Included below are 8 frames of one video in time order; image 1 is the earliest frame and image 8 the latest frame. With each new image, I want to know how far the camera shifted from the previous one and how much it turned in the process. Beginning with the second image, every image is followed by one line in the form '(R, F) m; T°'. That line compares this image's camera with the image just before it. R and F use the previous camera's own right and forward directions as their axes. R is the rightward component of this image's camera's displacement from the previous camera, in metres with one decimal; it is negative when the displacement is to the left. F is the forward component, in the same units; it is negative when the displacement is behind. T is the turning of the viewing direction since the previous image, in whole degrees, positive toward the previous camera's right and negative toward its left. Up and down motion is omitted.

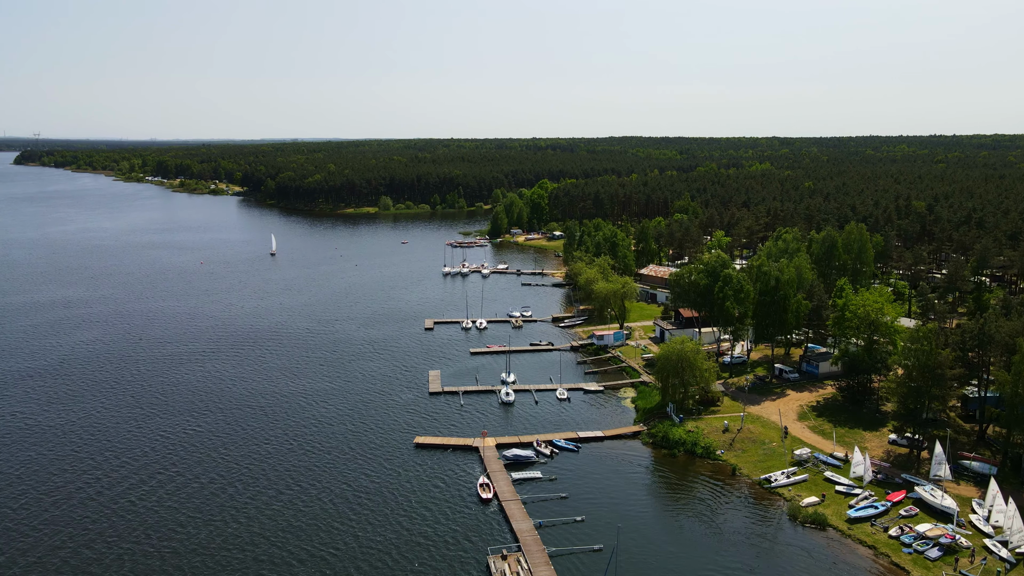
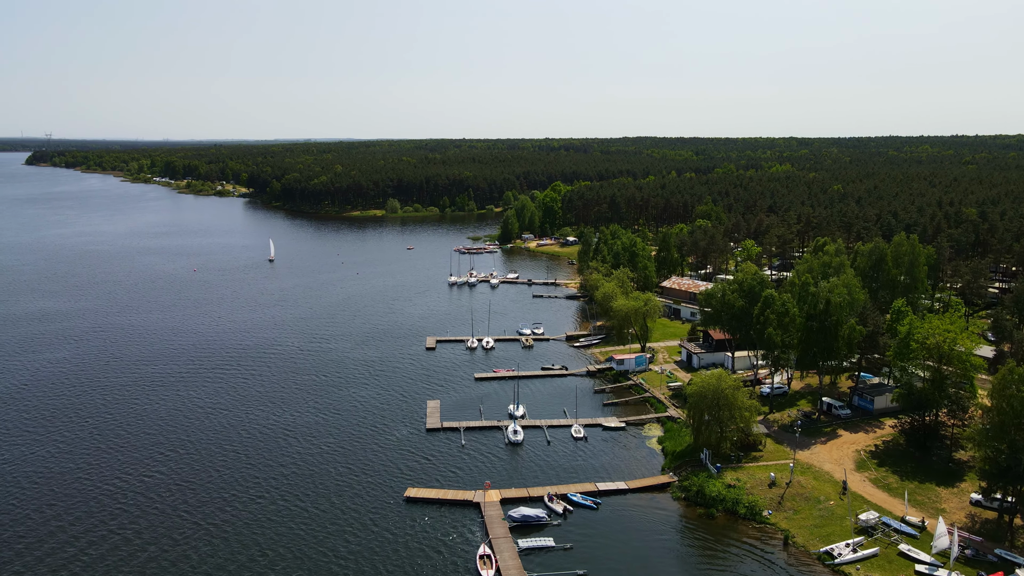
(+0.2, +7.7) m; -1°
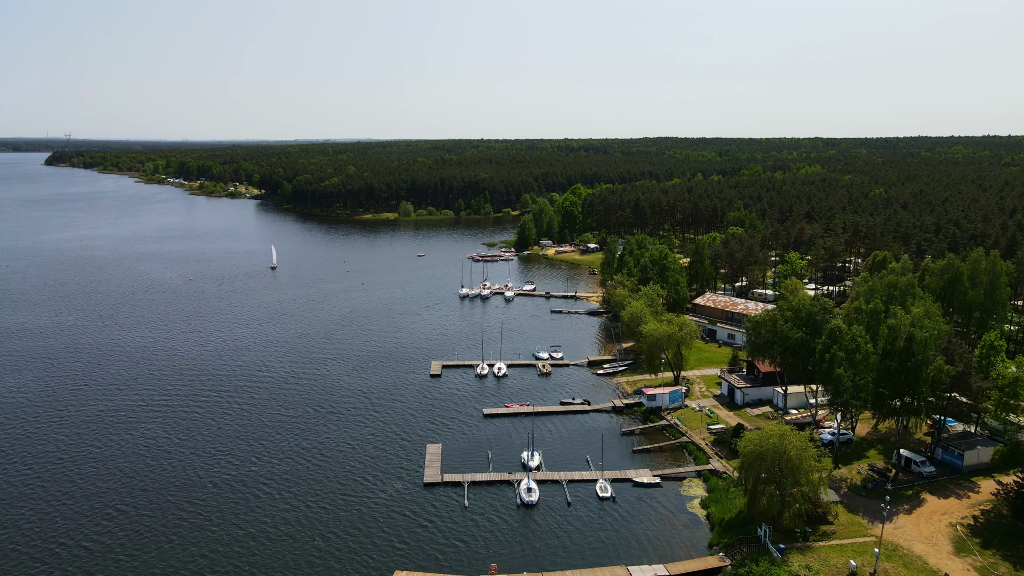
(+0.2, +8.6) m; -1°
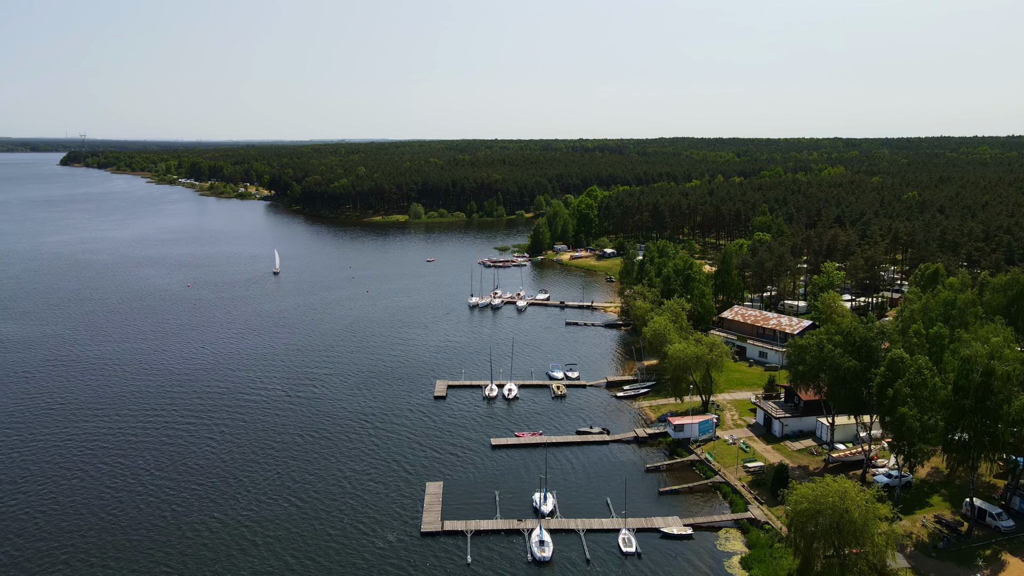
(+0.1, +5.8) m; -1°
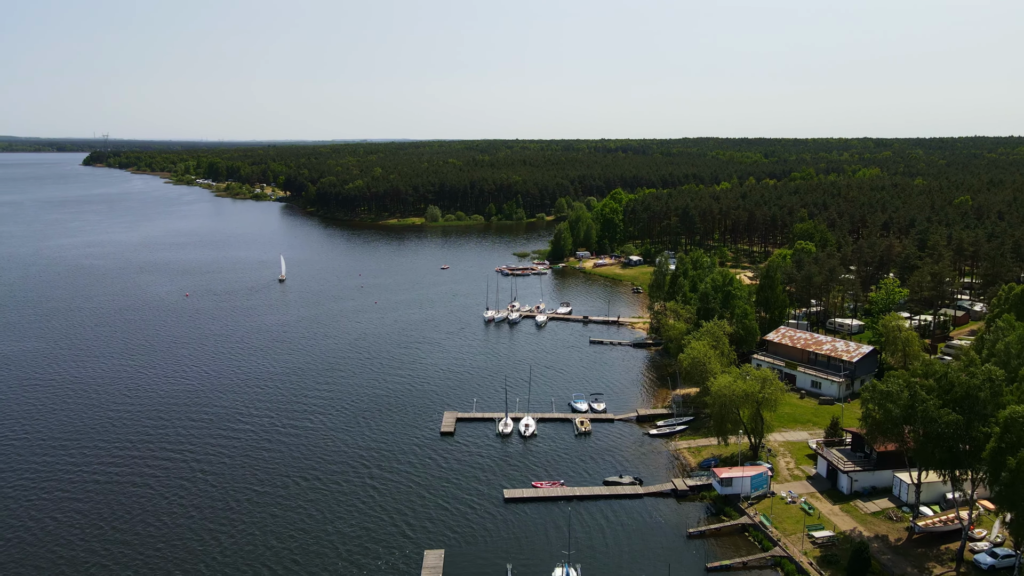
(+0.2, +7.7) m; -2°
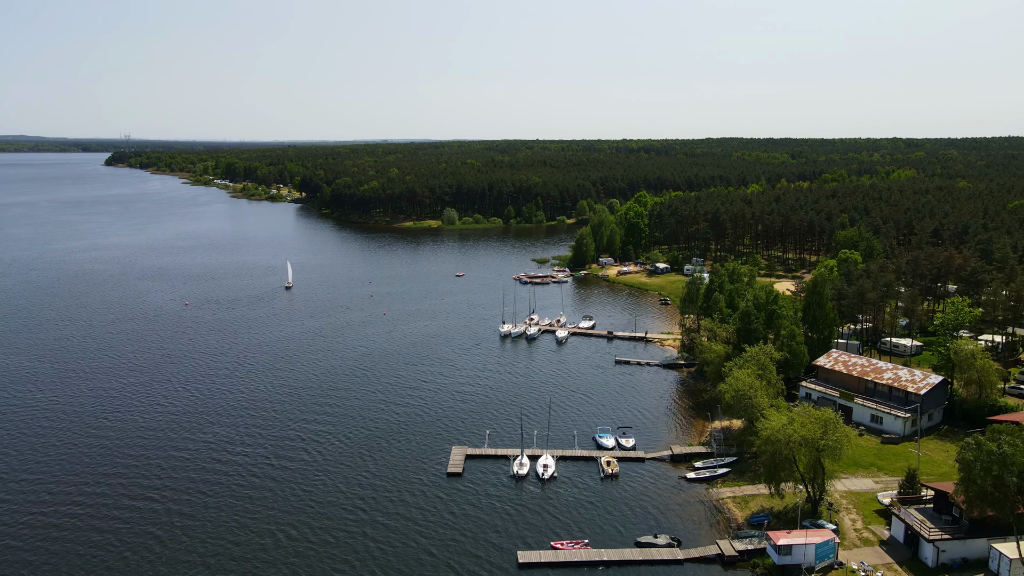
(+0.1, +6.8) m; -1°
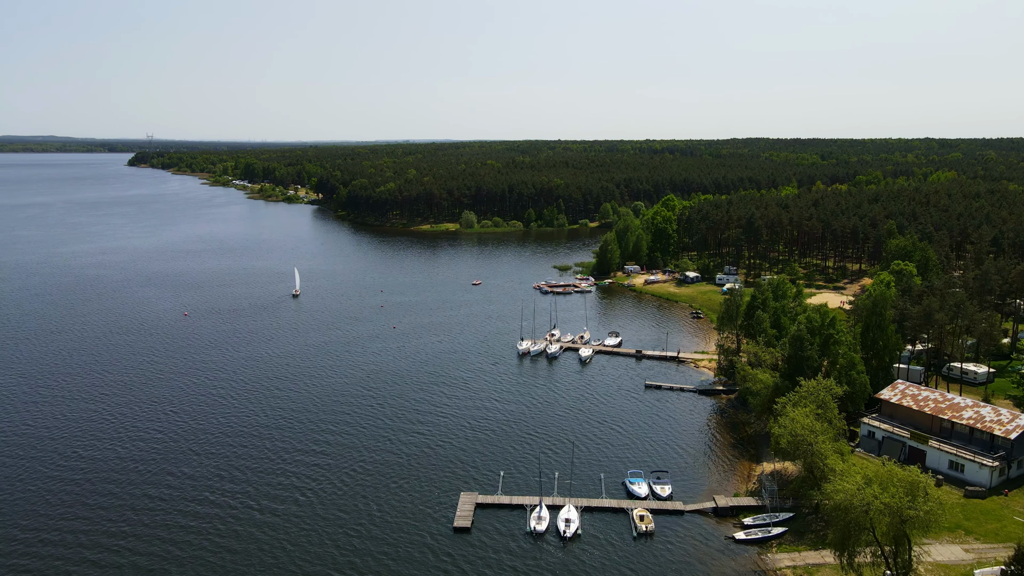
(+0.1, +6.8) m; -2°
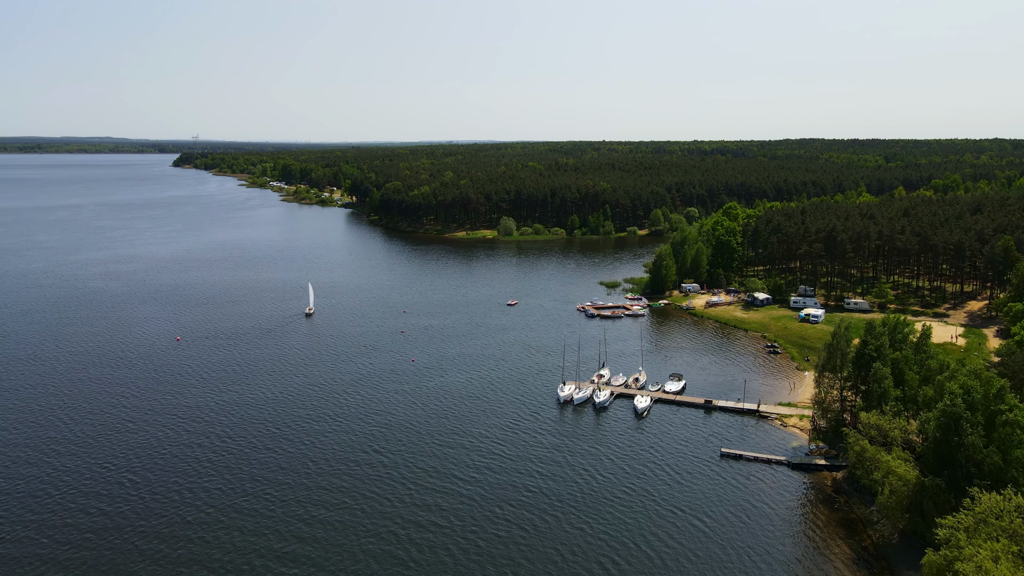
(0.0, +13.5) m; -3°
